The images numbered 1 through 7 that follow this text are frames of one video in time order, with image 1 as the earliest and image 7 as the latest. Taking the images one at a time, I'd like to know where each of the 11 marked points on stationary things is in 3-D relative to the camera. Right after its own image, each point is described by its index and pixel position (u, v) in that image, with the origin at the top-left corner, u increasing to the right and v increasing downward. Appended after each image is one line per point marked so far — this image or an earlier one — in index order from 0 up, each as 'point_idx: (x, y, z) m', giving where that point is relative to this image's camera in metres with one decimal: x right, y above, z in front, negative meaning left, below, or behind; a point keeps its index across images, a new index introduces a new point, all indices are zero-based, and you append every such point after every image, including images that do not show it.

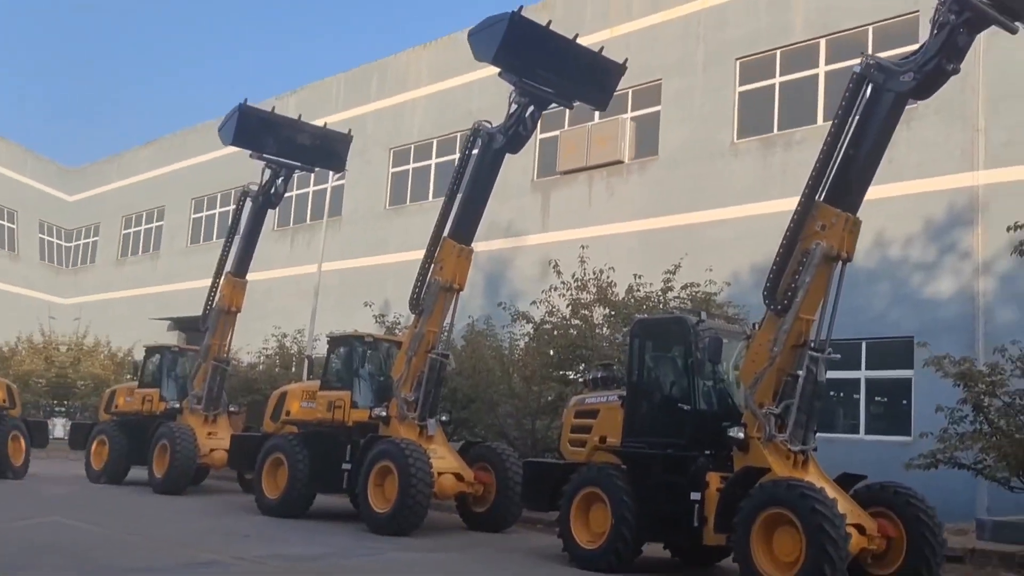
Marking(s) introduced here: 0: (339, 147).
0: (-1.9, +1.5, +17.7) m
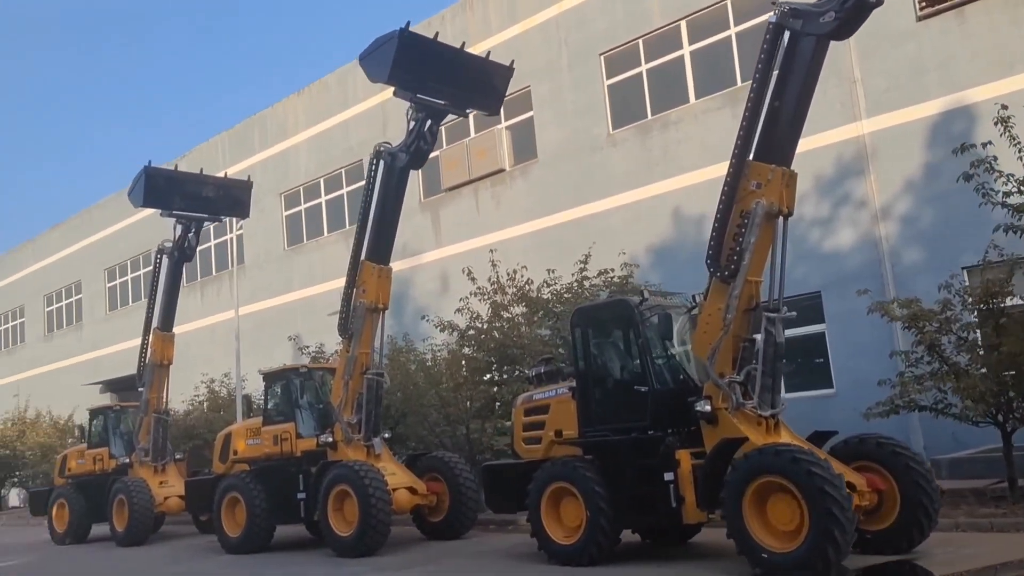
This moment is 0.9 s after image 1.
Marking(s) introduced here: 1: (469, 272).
0: (-3.1, +1.1, +17.6) m
1: (-0.4, +0.2, +15.0) m
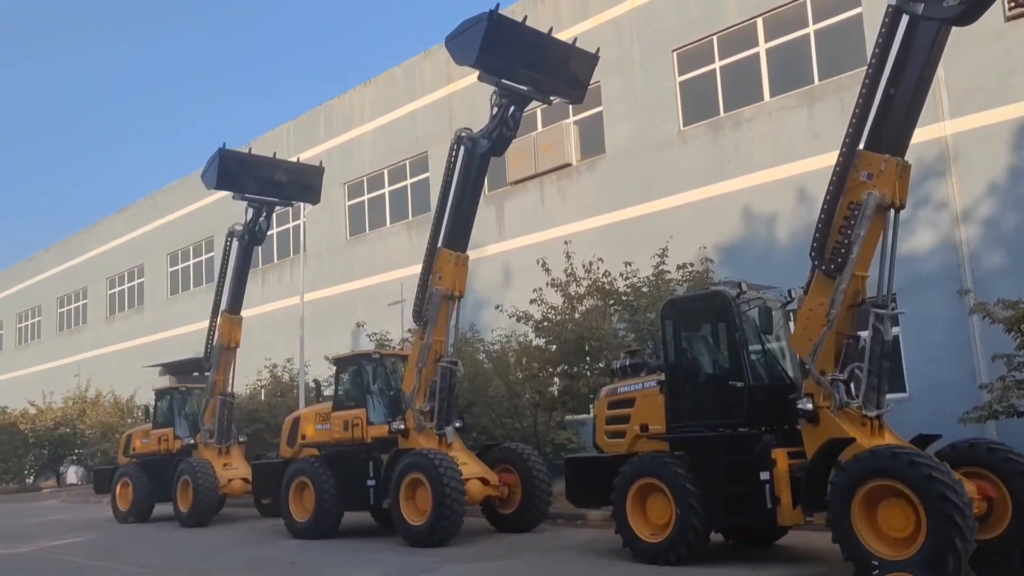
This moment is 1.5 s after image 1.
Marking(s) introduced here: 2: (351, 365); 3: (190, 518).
0: (-2.3, +1.2, +17.4) m
1: (+0.3, +0.2, +14.7) m
2: (-1.5, -0.7, +14.1) m
3: (-3.4, -2.4, +16.1) m
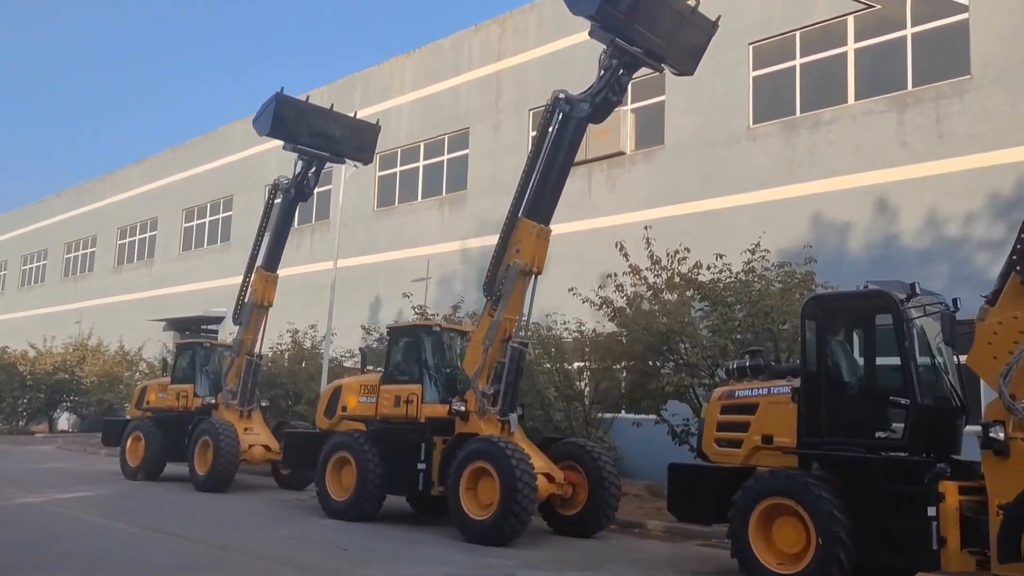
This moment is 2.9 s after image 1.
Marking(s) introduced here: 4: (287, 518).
0: (-1.5, +1.6, +16.2) m
1: (+1.0, +0.4, +13.5) m
2: (-0.9, -0.4, +12.8) m
3: (-3.0, -1.9, +14.8) m
4: (-1.8, -1.9, +12.5) m
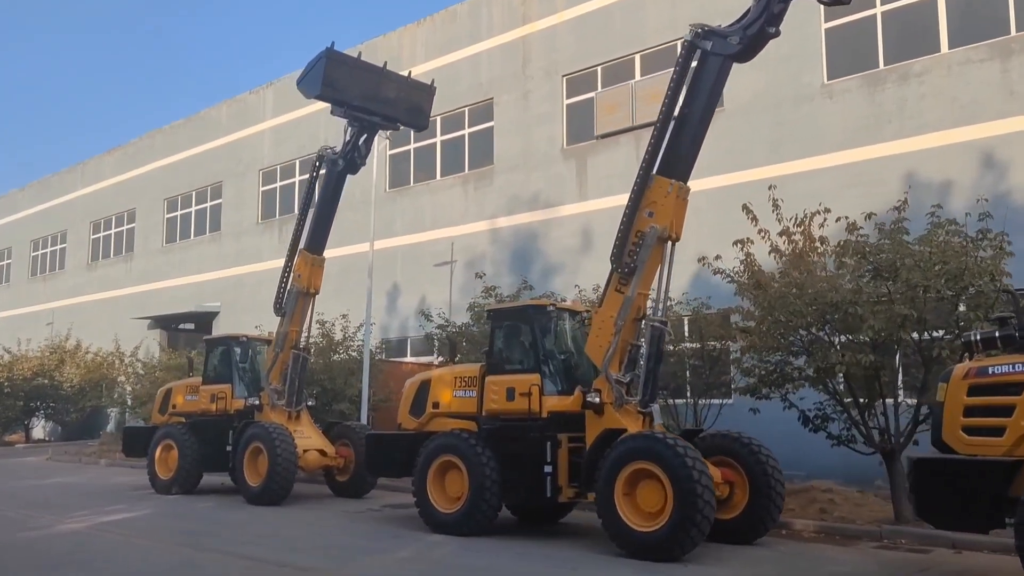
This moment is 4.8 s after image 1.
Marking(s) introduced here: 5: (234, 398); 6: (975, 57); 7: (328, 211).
0: (-0.8, +1.8, +14.4) m
1: (+1.8, +0.6, +11.8) m
2: (0.0, -0.2, +11.1) m
3: (-2.1, -1.8, +13.0) m
4: (-0.9, -1.7, +10.7) m
5: (-2.7, -1.1, +14.6) m
6: (+4.9, +2.5, +16.4) m
7: (-1.7, +0.7, +14.5) m
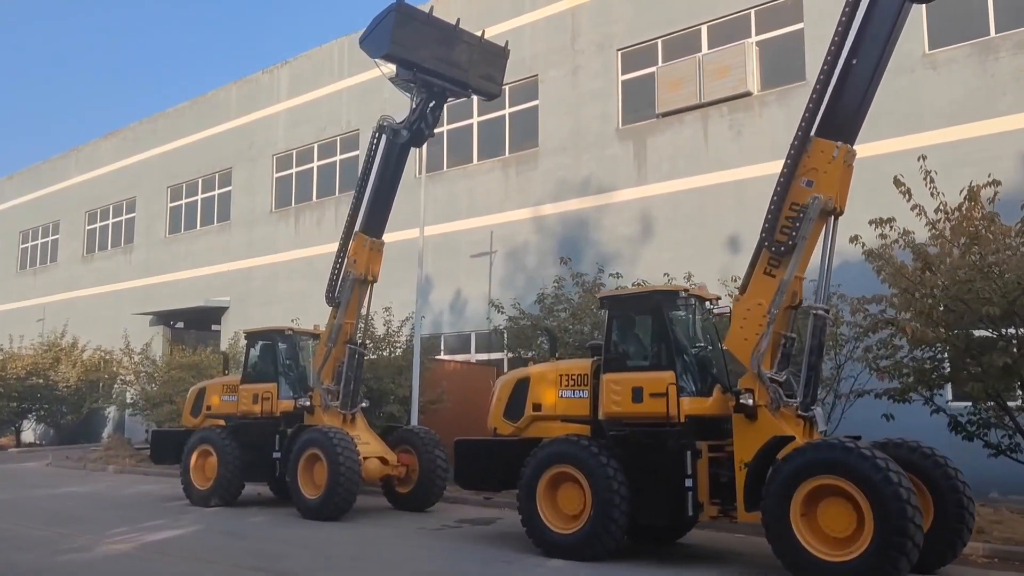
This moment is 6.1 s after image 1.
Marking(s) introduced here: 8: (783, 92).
0: (-0.1, +1.9, +12.8) m
1: (+2.6, +0.7, +10.3) m
2: (+0.8, -0.1, +9.5) m
3: (-1.4, -1.7, +11.4) m
4: (-0.1, -1.6, +9.1) m
5: (-2.0, -0.9, +13.0) m
6: (+5.6, +2.5, +14.8) m
7: (-1.0, +0.8, +12.8) m
8: (+2.7, +1.9, +15.0) m
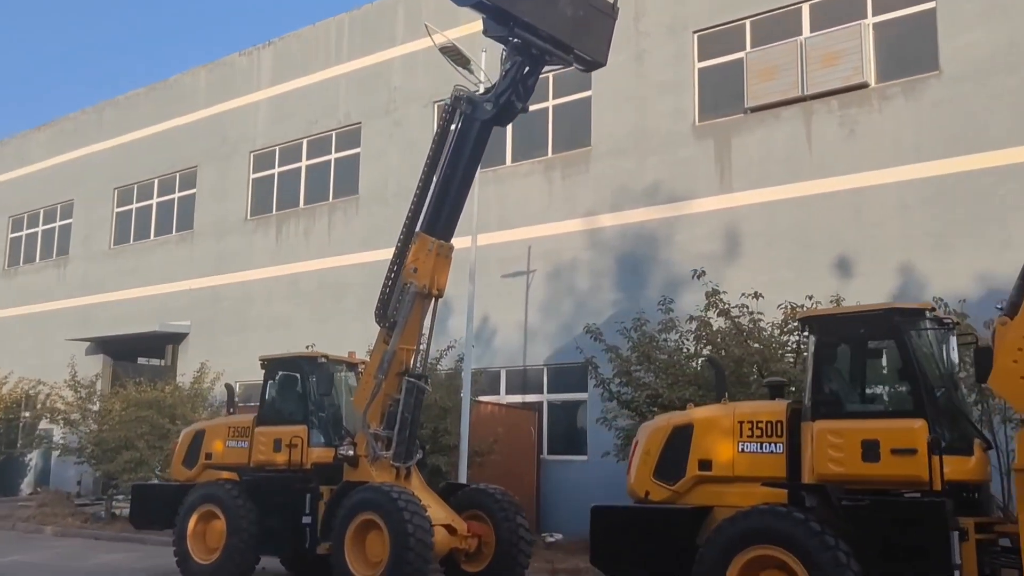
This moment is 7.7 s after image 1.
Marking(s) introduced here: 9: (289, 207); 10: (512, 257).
0: (+0.6, +1.8, +10.1) m
1: (+3.4, +0.6, +7.7) m
2: (+1.6, -0.2, +6.8) m
3: (-0.7, -1.7, +8.6) m
4: (+0.8, -1.6, +6.3) m
5: (-1.3, -1.1, +10.1) m
6: (+6.1, +2.2, +12.5) m
7: (-0.4, +0.7, +10.1) m
8: (+3.2, +1.7, +12.5) m
9: (-2.8, +1.0, +19.1) m
10: (-0.2, +0.3, +17.4) m
